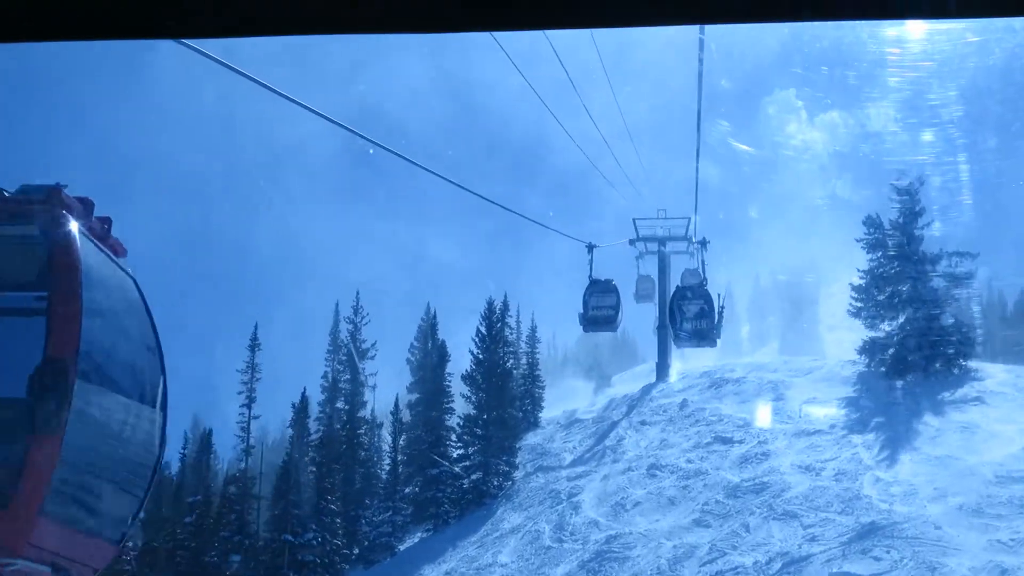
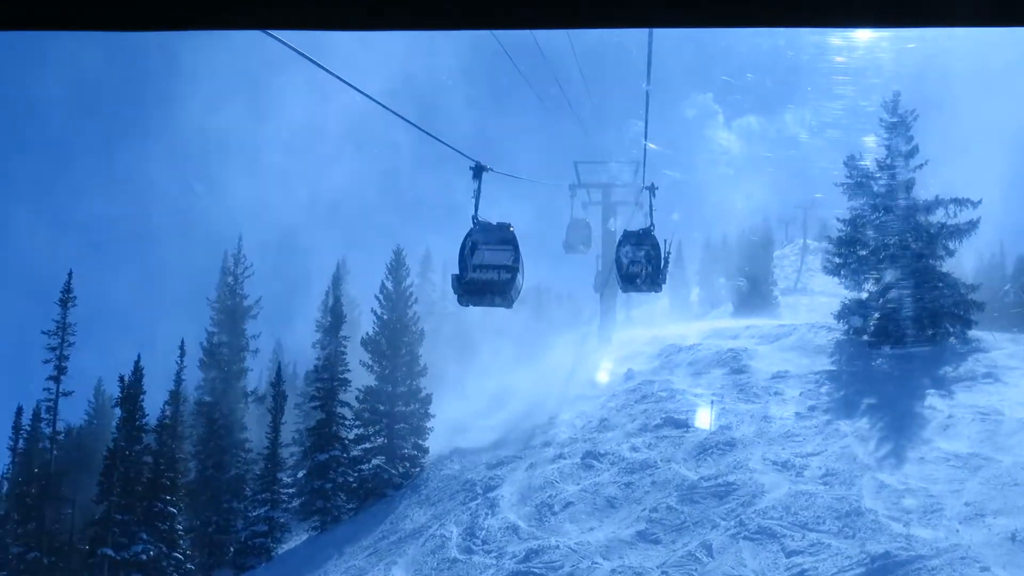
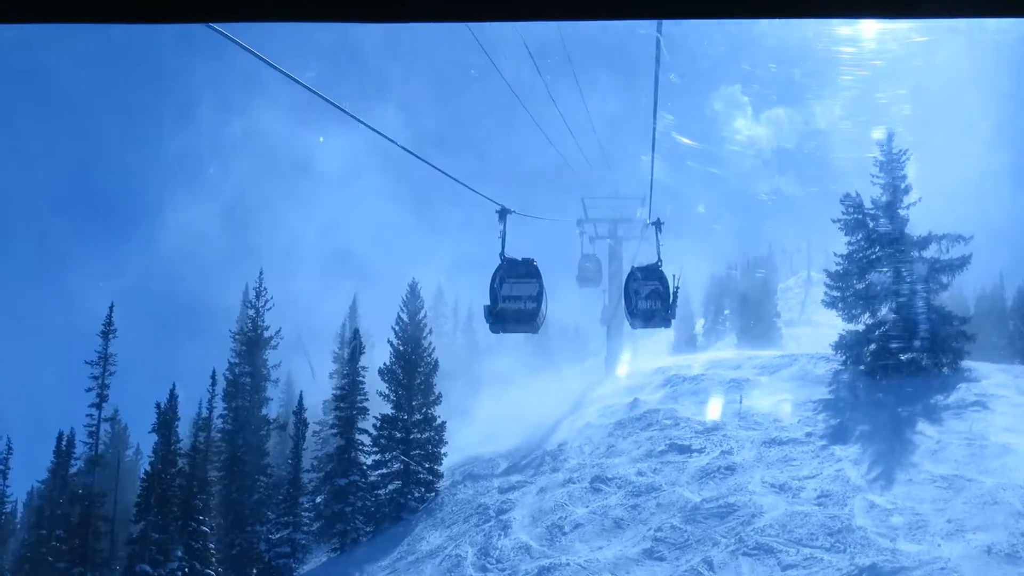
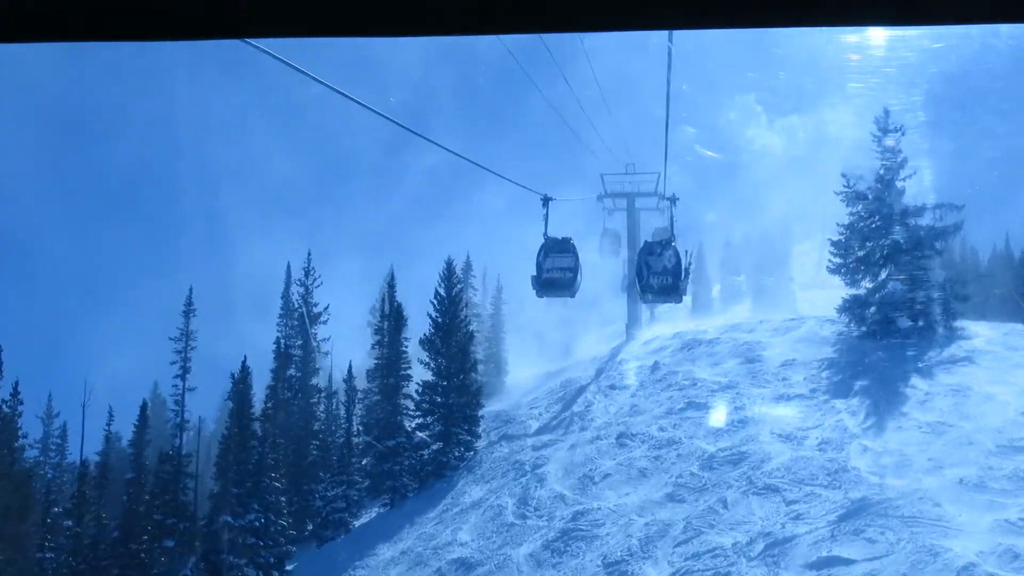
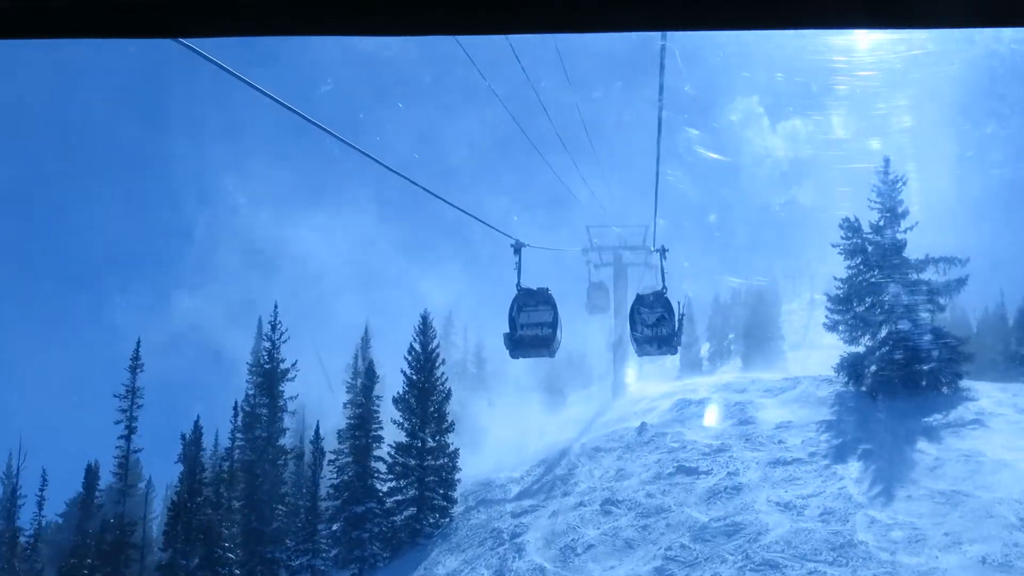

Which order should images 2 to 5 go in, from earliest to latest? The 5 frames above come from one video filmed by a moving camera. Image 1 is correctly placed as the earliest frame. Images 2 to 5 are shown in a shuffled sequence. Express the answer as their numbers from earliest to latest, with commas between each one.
4, 5, 3, 2
